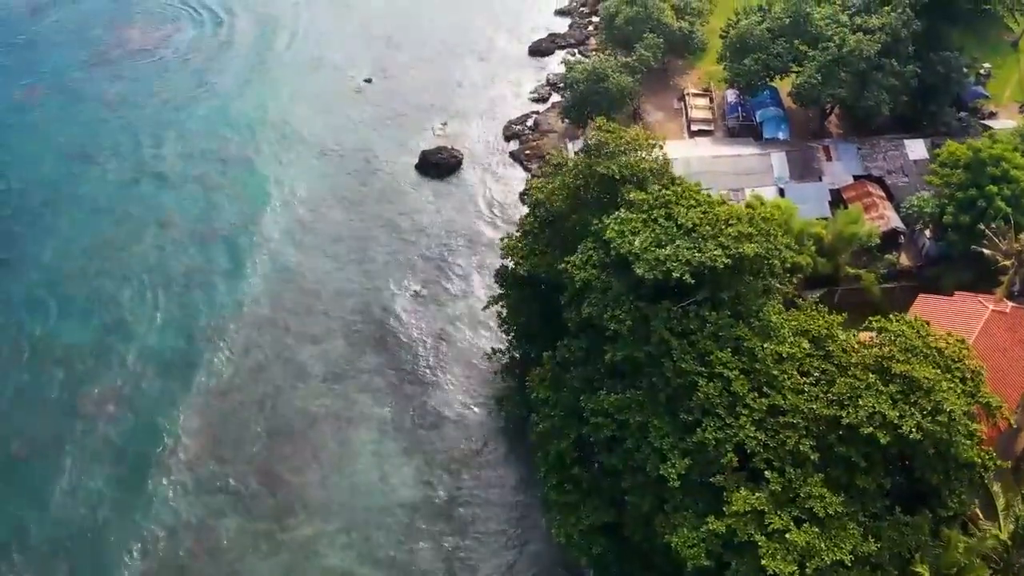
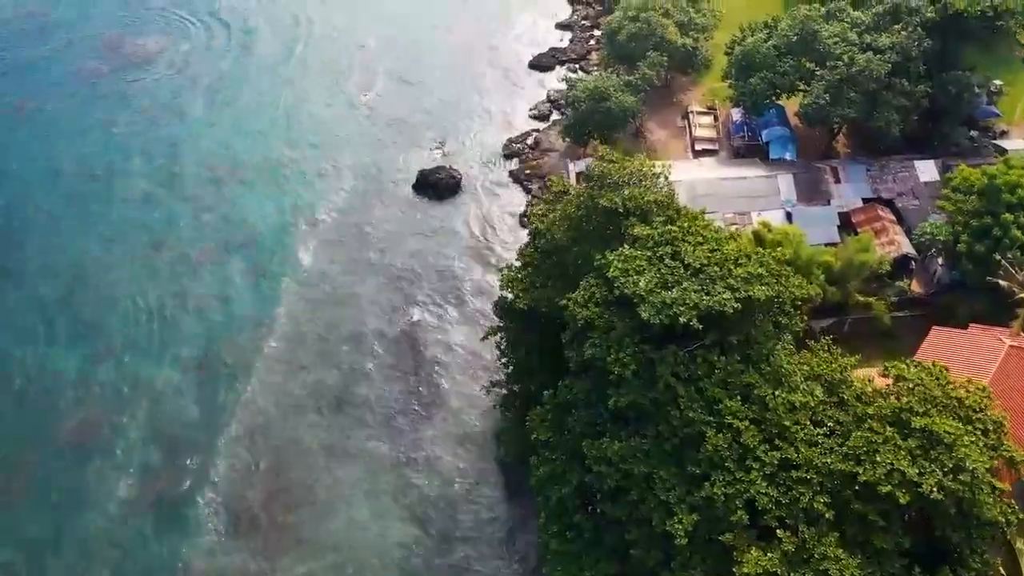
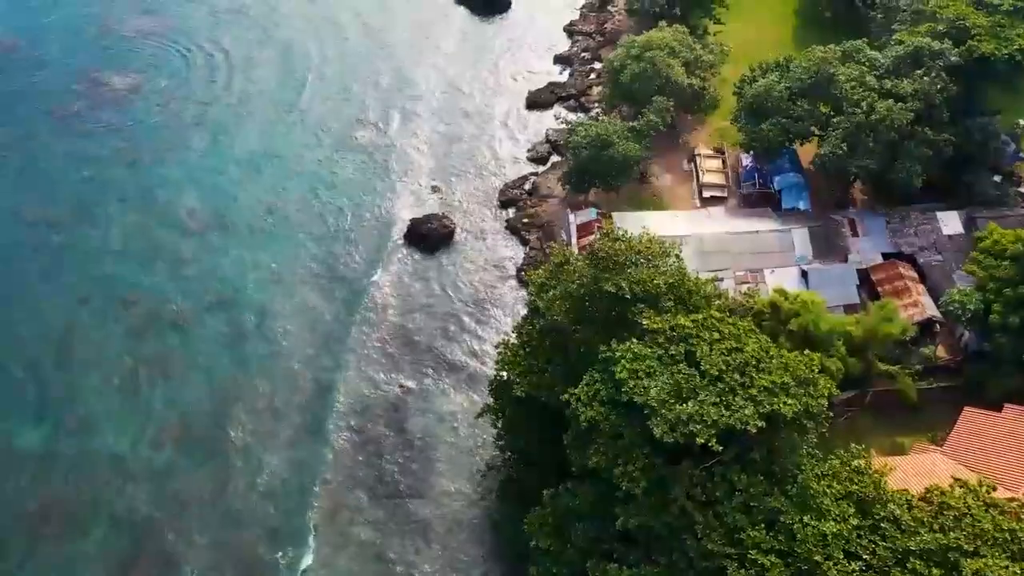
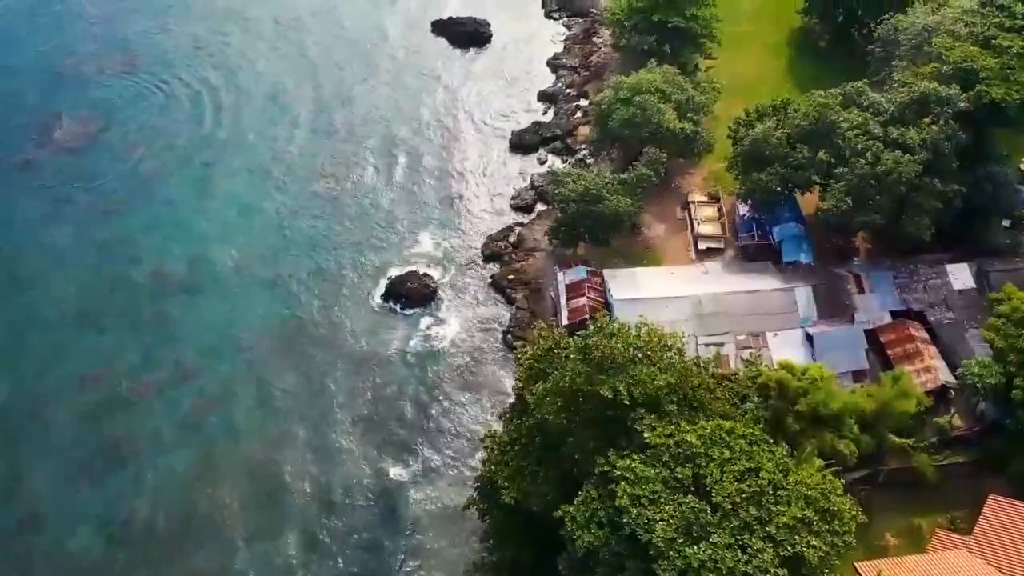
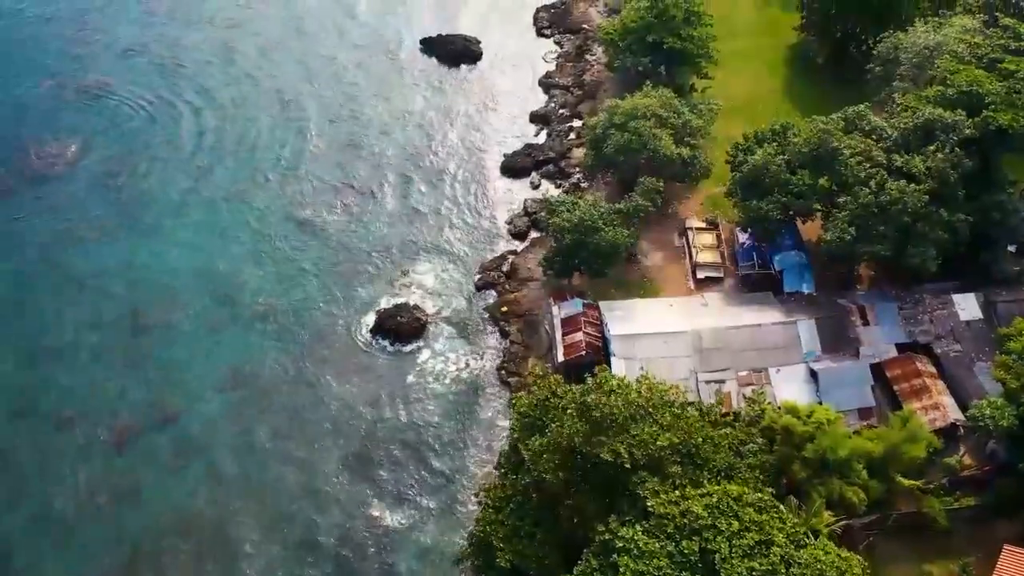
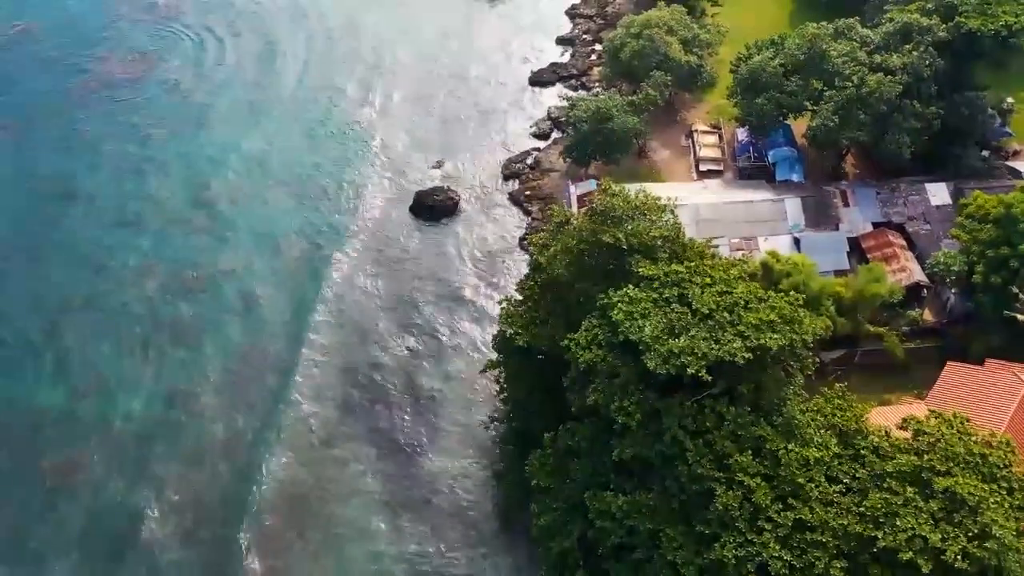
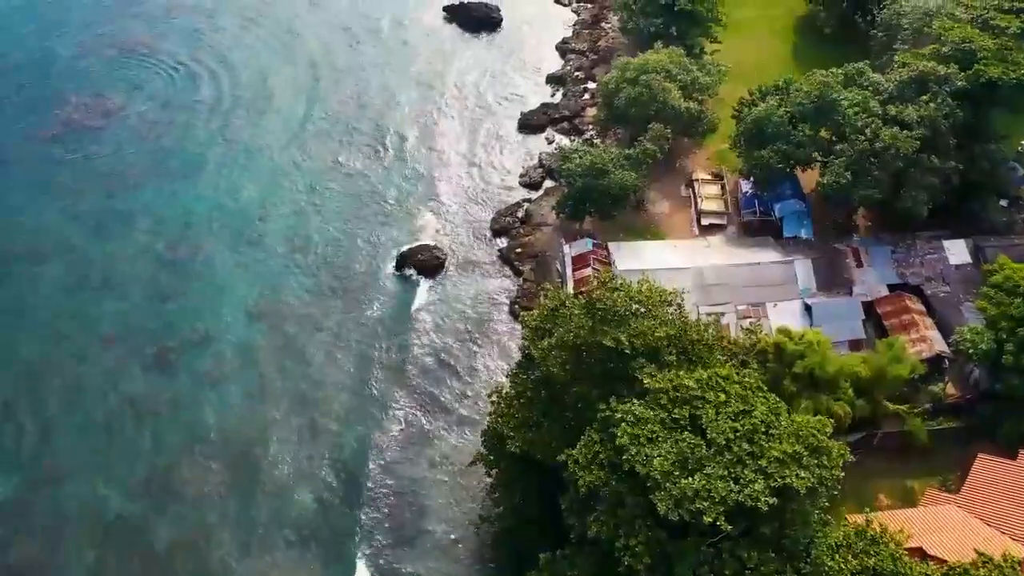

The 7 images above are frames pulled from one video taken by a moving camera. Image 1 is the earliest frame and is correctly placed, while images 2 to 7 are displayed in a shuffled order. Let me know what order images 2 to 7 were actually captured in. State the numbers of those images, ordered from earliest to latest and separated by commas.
2, 6, 3, 7, 4, 5
